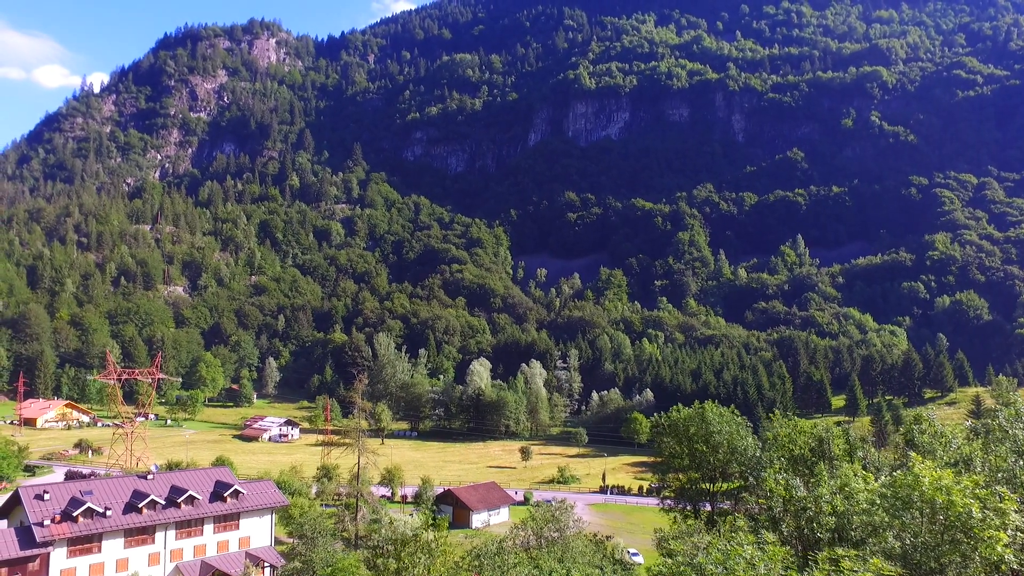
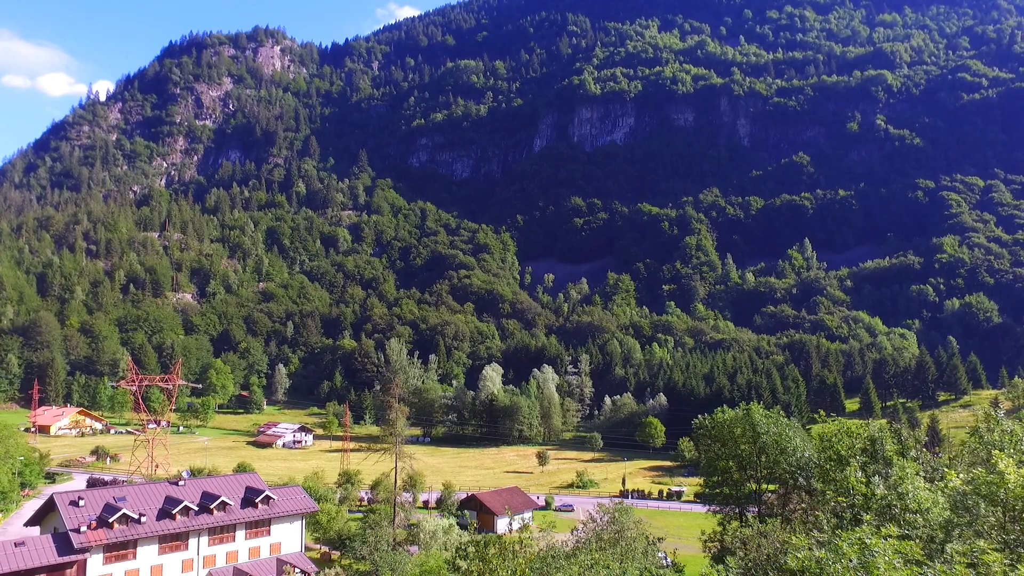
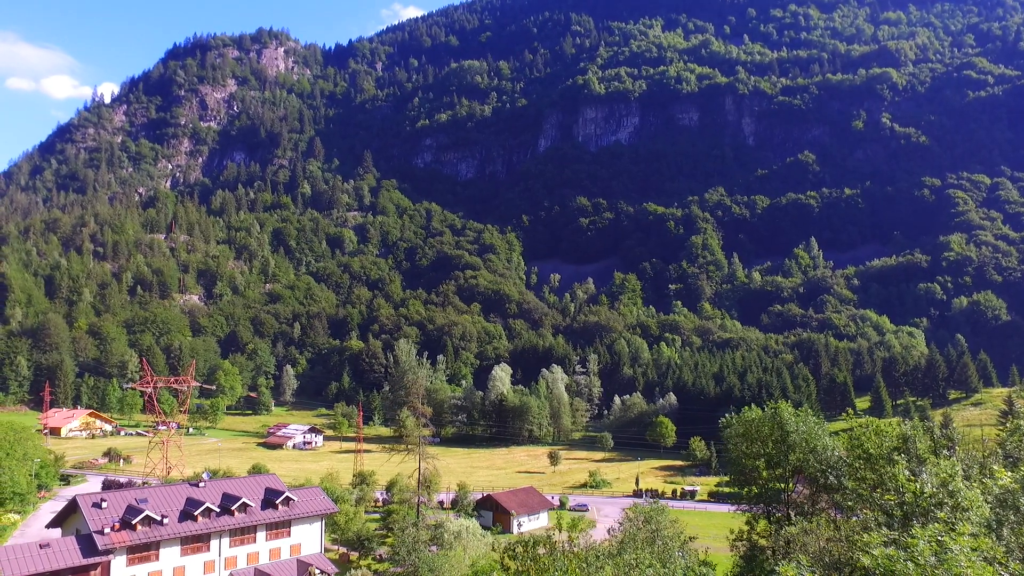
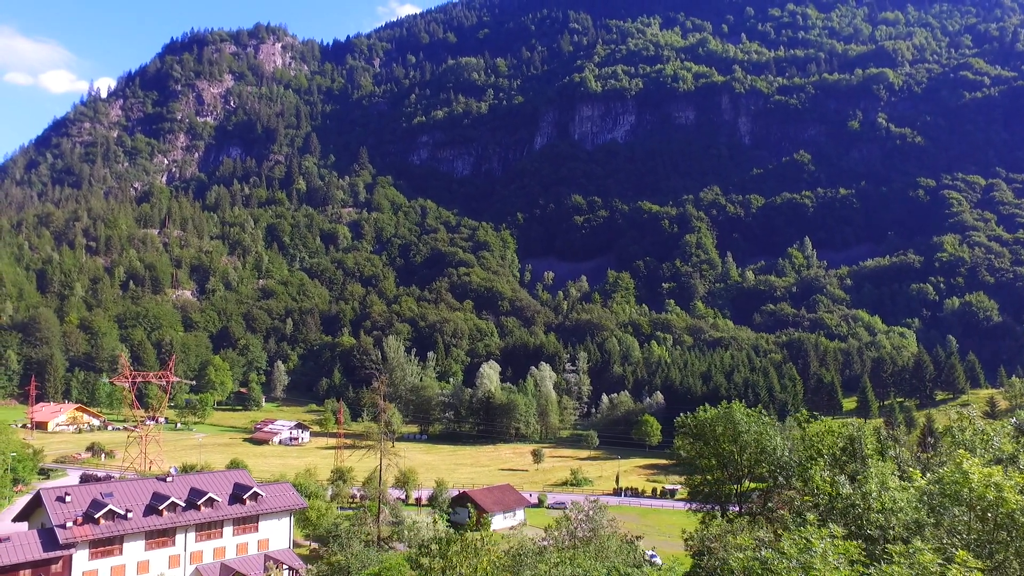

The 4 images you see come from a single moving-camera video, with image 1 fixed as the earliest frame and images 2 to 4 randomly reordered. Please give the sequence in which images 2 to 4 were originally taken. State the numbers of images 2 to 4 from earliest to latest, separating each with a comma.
4, 2, 3
